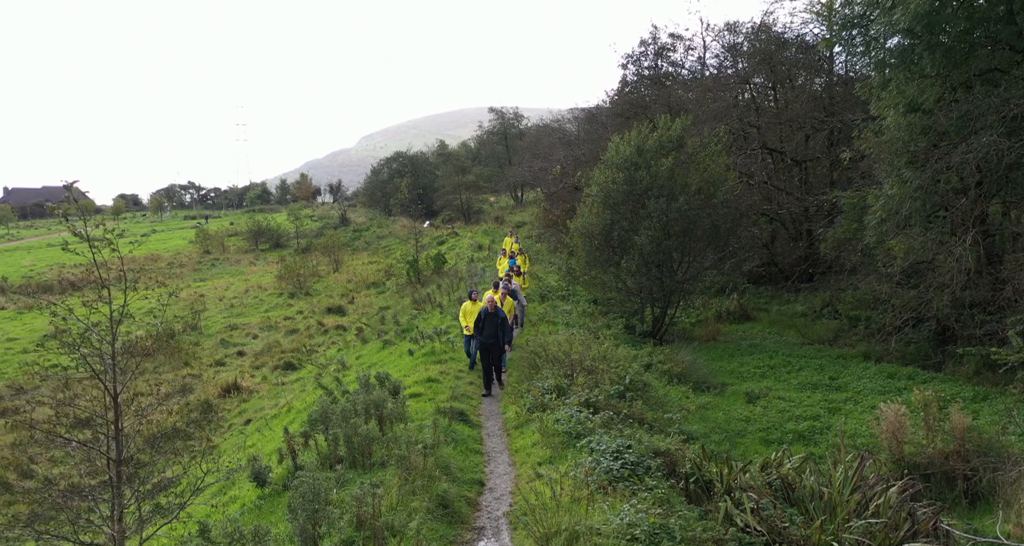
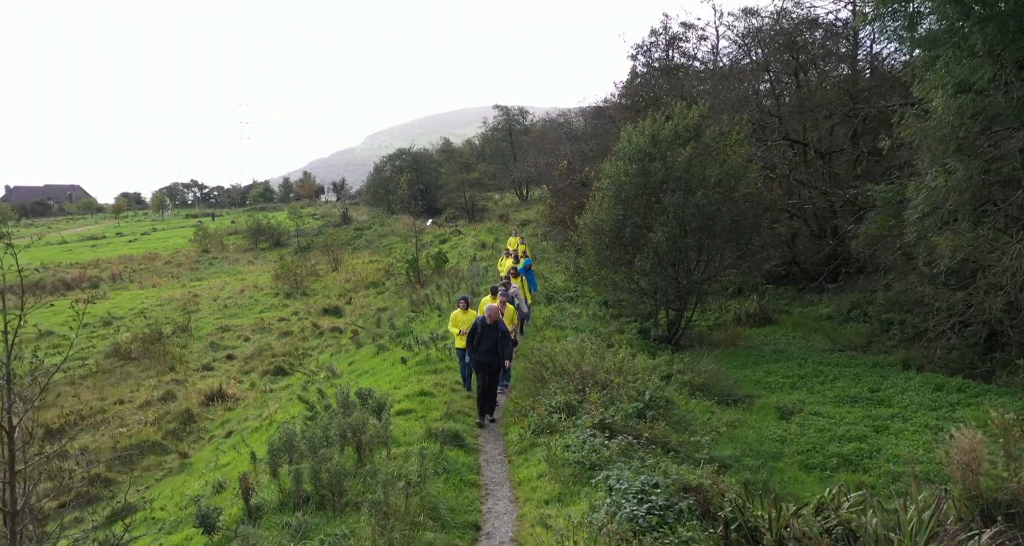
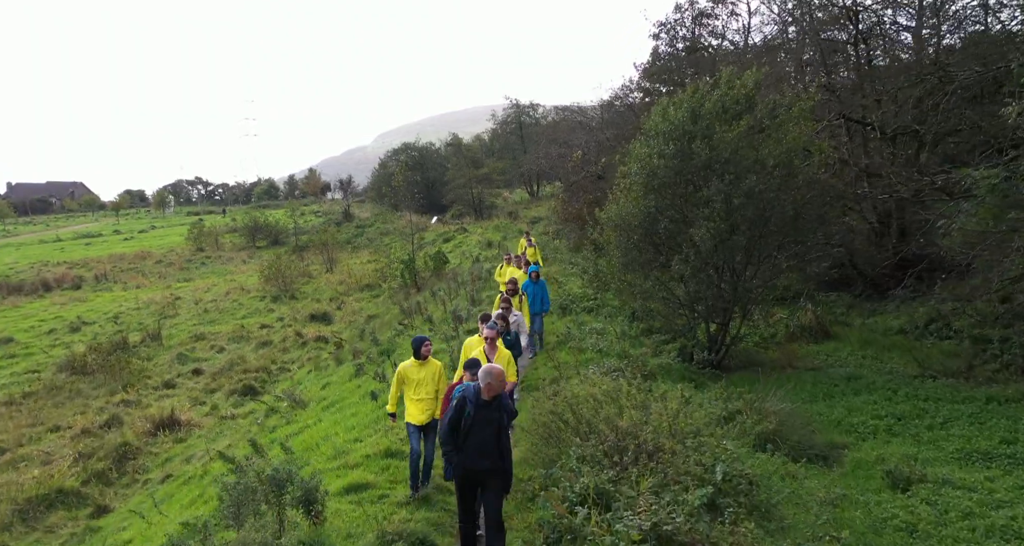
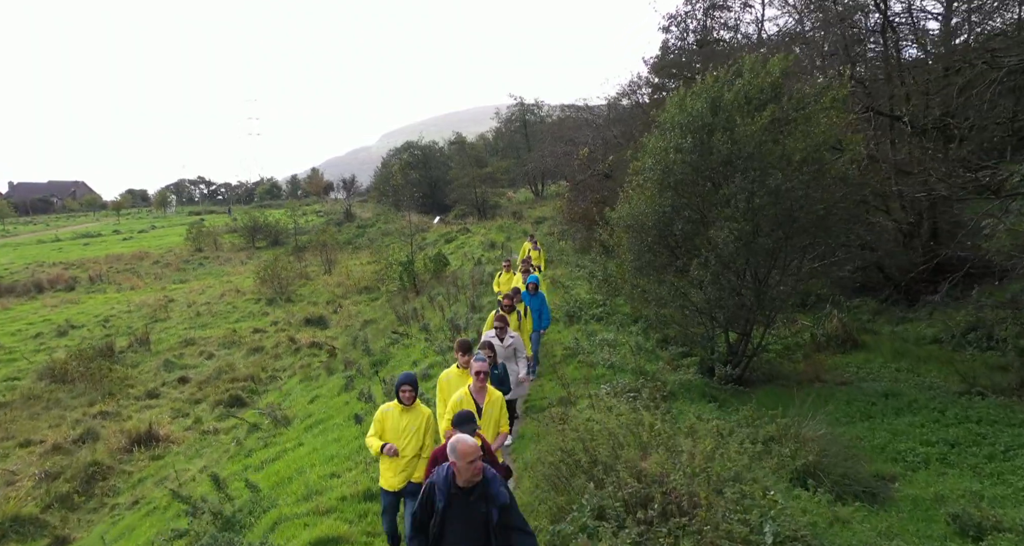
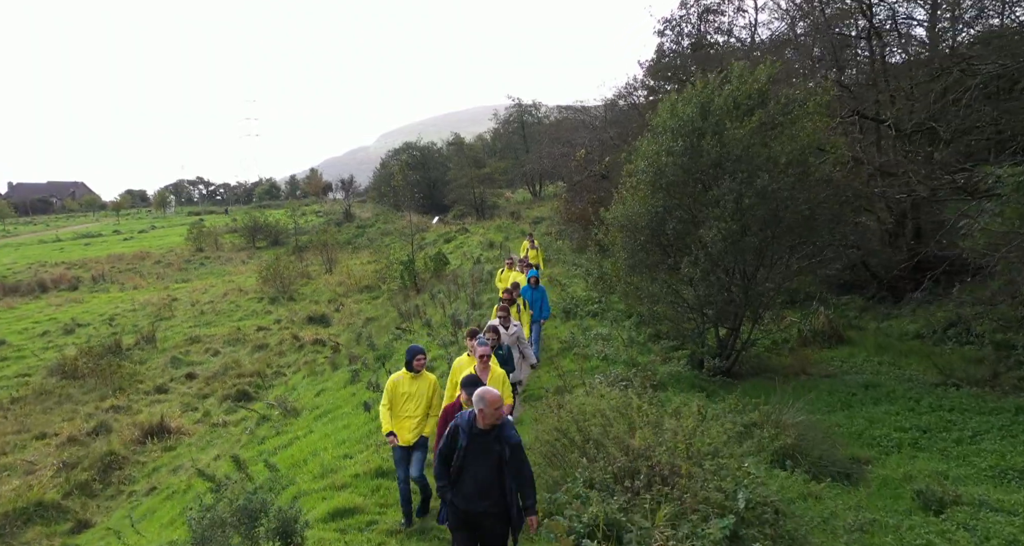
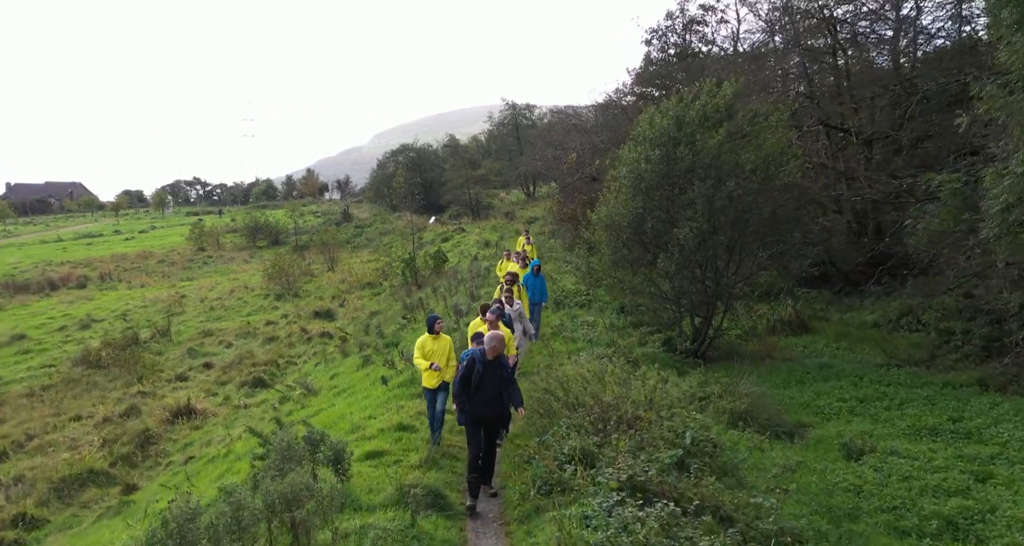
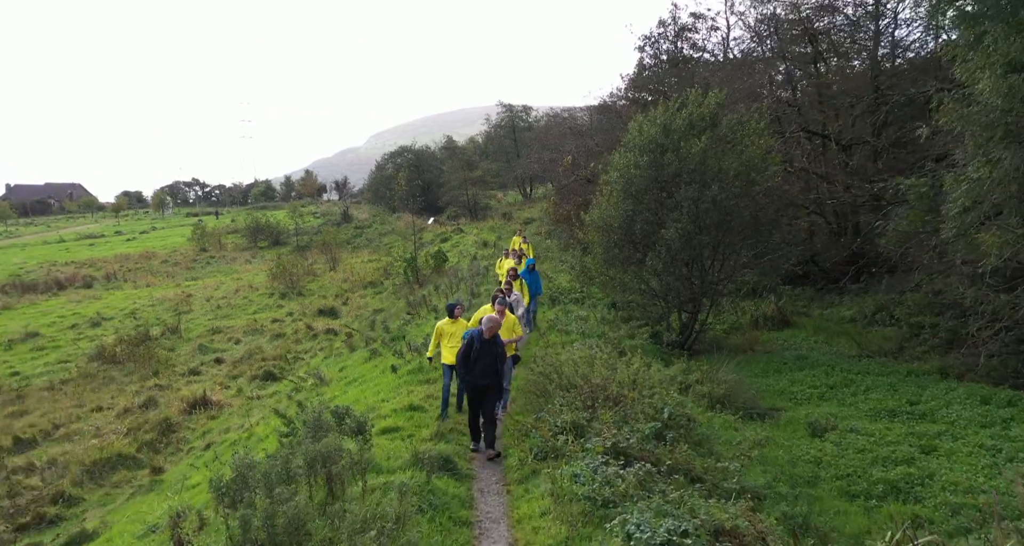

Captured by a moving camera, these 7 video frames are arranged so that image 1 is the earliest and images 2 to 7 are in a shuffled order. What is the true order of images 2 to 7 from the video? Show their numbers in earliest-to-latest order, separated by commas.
2, 7, 6, 3, 5, 4
